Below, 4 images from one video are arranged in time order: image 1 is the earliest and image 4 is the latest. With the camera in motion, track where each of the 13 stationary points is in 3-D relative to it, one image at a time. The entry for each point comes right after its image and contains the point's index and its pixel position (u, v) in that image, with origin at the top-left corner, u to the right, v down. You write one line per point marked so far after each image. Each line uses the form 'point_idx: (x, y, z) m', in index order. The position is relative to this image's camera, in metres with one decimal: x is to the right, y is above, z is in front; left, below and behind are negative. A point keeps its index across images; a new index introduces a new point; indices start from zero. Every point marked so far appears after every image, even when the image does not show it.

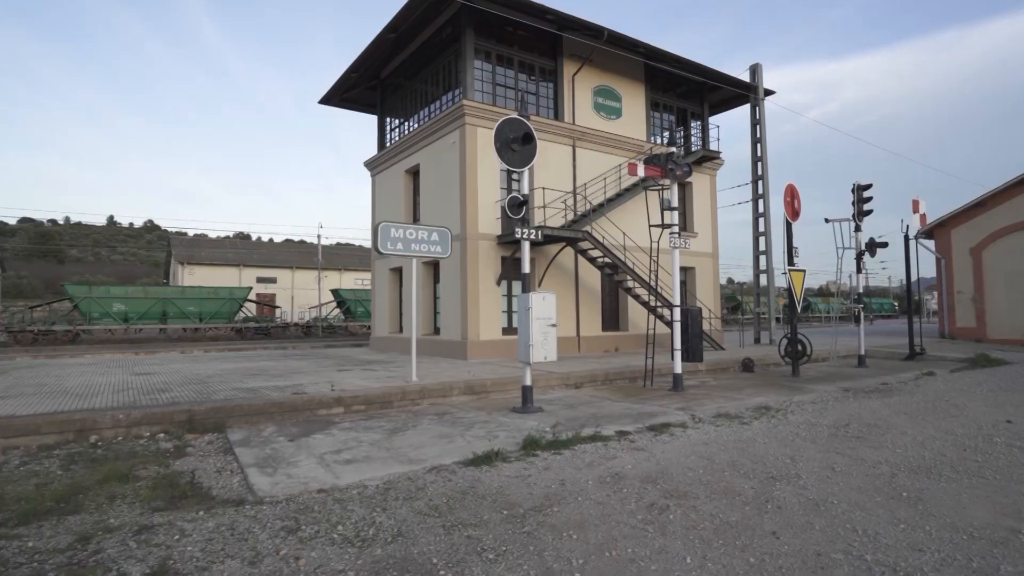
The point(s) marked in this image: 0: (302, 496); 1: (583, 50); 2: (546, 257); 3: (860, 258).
0: (-1.8, -1.8, +5.0) m
1: (+2.2, +7.4, +17.8) m
2: (+1.0, +0.9, +16.6) m
3: (+9.4, +0.8, +15.6) m
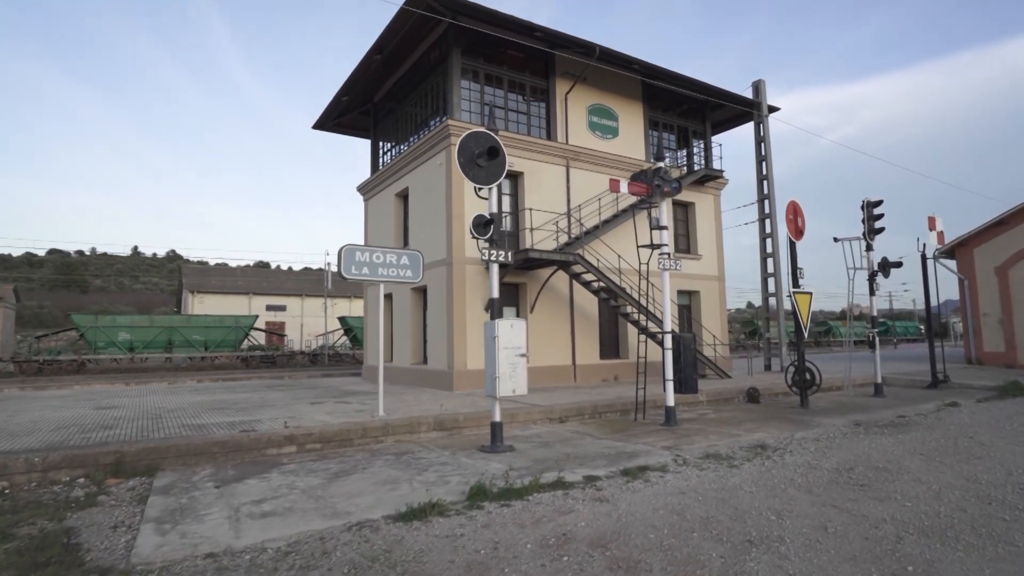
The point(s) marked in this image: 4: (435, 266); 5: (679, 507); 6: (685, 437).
0: (-2.4, -2.0, +4.2) m
1: (+1.9, +6.6, +17.3) m
2: (+0.7, +0.2, +15.9) m
3: (+9.1, +0.2, +14.6) m
4: (-2.1, +0.6, +15.7) m
5: (+1.5, -2.0, +5.3) m
6: (+2.7, -2.3, +9.0) m
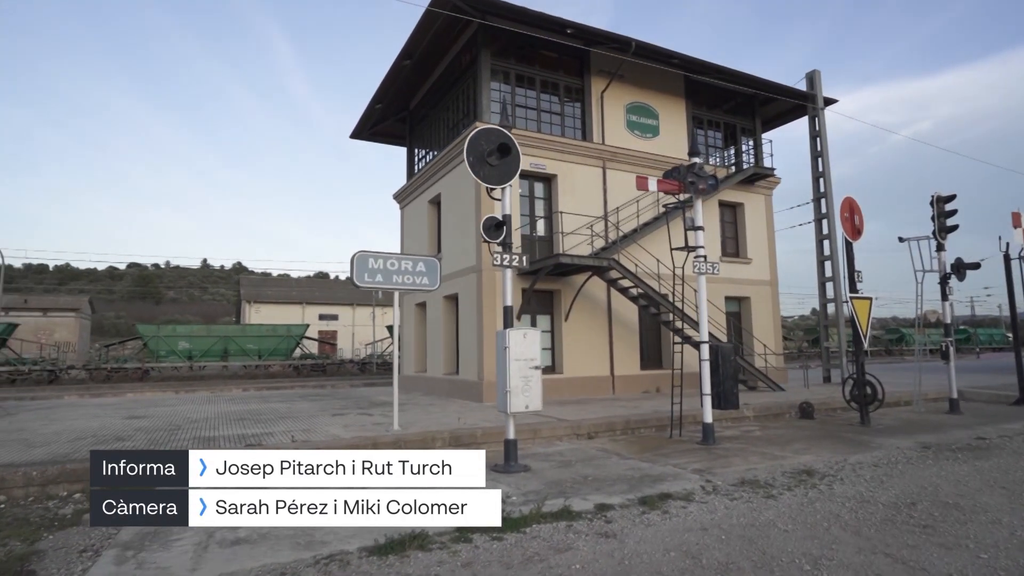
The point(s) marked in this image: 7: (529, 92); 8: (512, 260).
0: (-2.6, -2.1, +3.8) m
1: (+2.9, +6.4, +16.6) m
2: (+1.6, 0.0, +15.2) m
3: (+9.8, +0.1, +13.1) m
4: (-1.2, +0.4, +15.3) m
5: (+1.5, -2.0, +4.5) m
6: (+3.0, -2.4, +8.1) m
7: (+0.5, +5.4, +15.8) m
8: (0.0, +0.4, +7.9) m
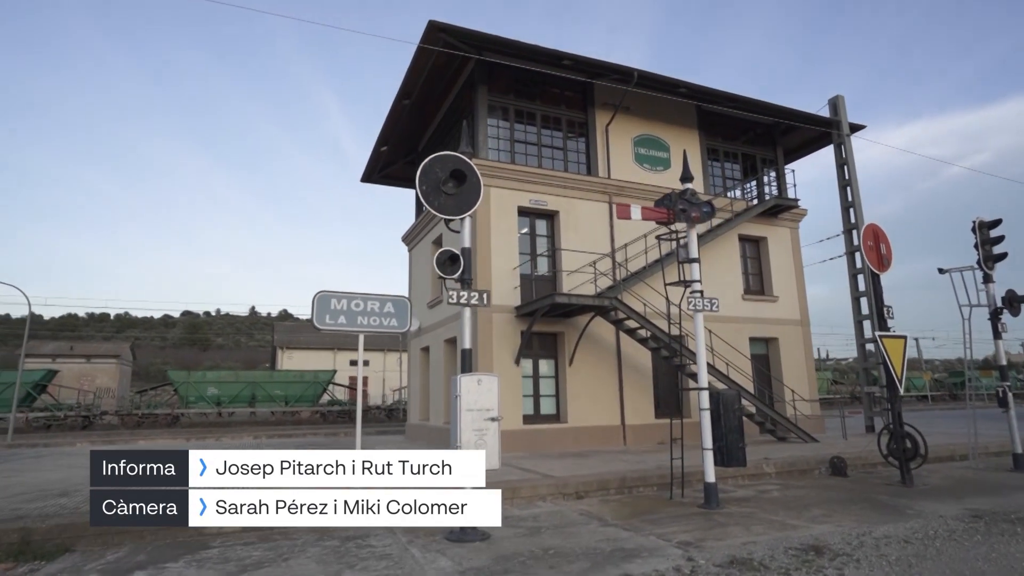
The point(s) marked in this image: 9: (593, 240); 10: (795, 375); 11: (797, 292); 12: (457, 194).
0: (-3.4, -2.3, +3.0) m
1: (+2.9, +5.3, +16.0) m
2: (+1.6, -1.0, +14.2) m
3: (+9.7, -0.6, +11.5) m
4: (-1.2, -0.7, +14.5) m
5: (+0.7, -2.3, +3.5) m
6: (+2.5, -2.8, +6.8) m
7: (+0.5, +4.3, +15.3) m
8: (-0.5, -0.1, +7.1) m
9: (+2.1, +1.3, +15.0) m
10: (+8.2, -2.5, +16.6) m
11: (+8.6, -0.1, +17.3) m
12: (-0.7, +1.2, +7.2) m
